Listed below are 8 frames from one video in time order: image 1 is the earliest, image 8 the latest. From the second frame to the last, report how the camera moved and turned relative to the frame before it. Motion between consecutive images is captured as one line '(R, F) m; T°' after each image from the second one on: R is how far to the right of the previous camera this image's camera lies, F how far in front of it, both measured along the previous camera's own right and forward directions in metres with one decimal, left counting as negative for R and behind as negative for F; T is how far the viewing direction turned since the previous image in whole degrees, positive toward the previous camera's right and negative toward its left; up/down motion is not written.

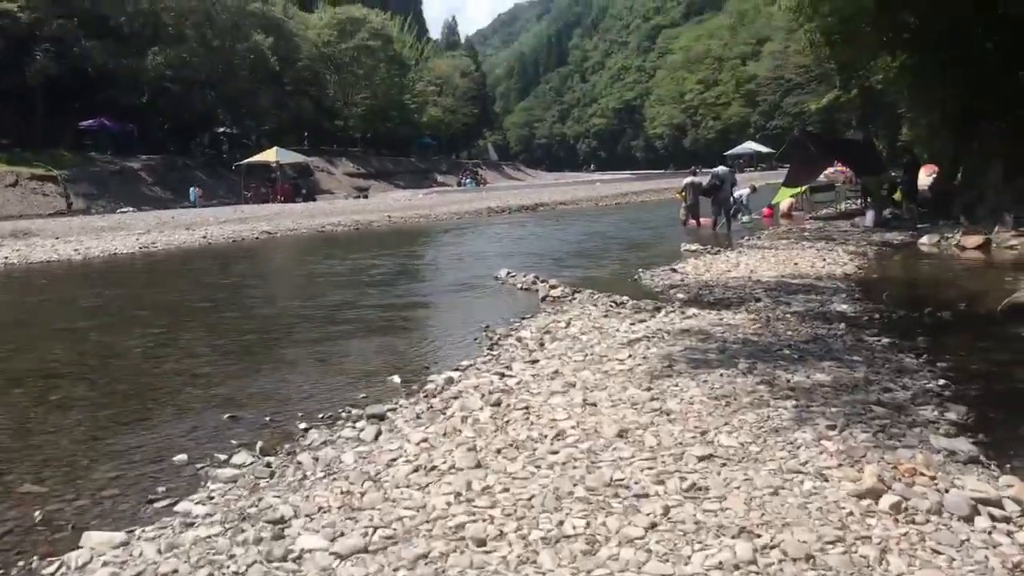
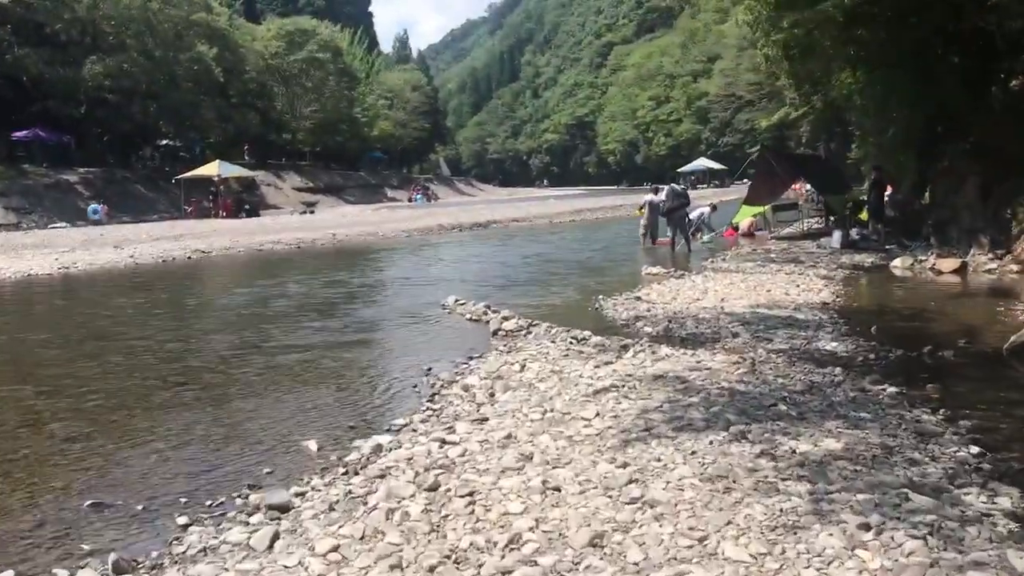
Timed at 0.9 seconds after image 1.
(+0.1, +1.9) m; +3°
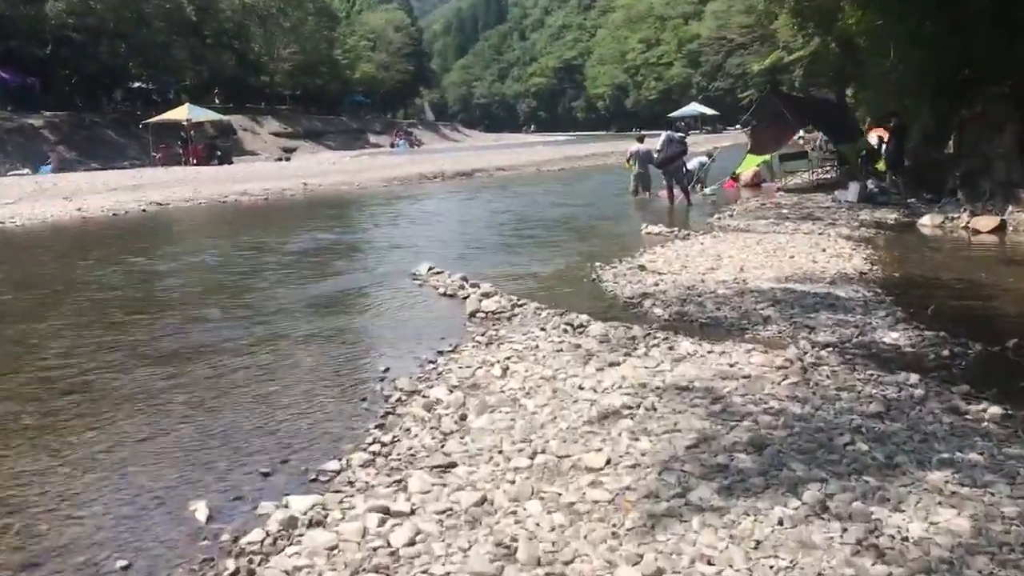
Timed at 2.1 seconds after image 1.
(+0.1, +2.7) m; +1°
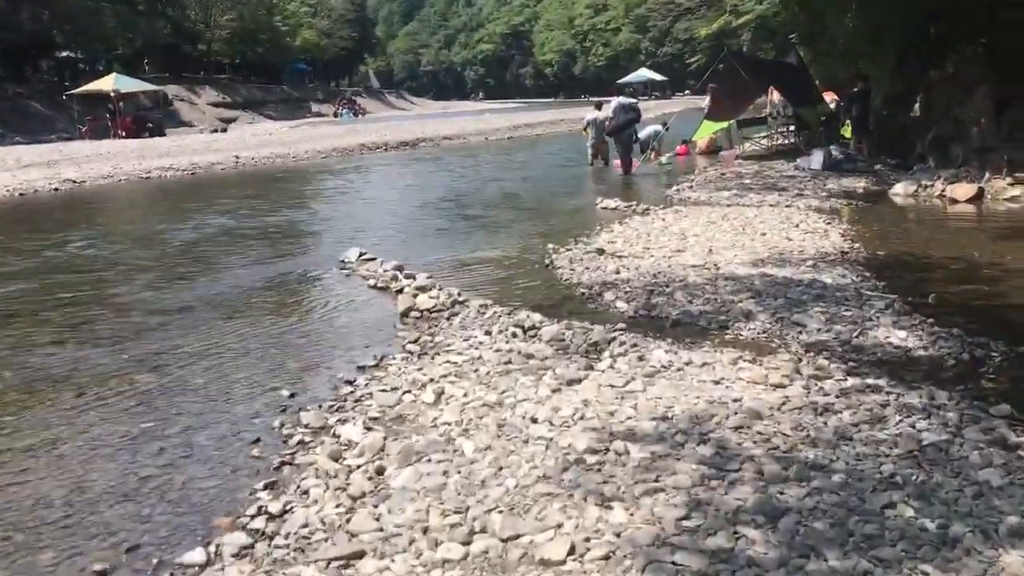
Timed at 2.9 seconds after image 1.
(+0.1, +1.8) m; +3°
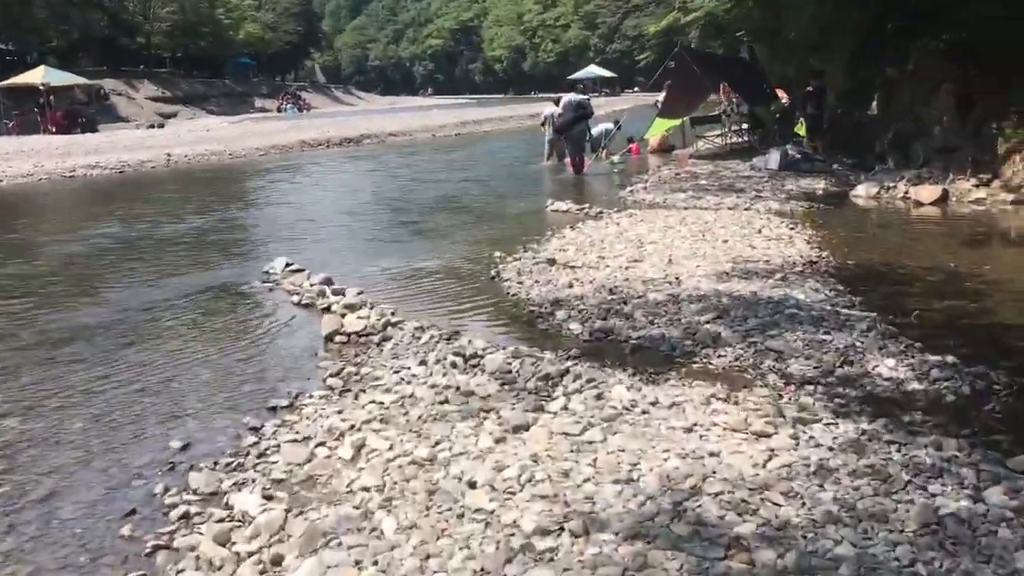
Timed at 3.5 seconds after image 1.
(+0.1, +1.2) m; +3°
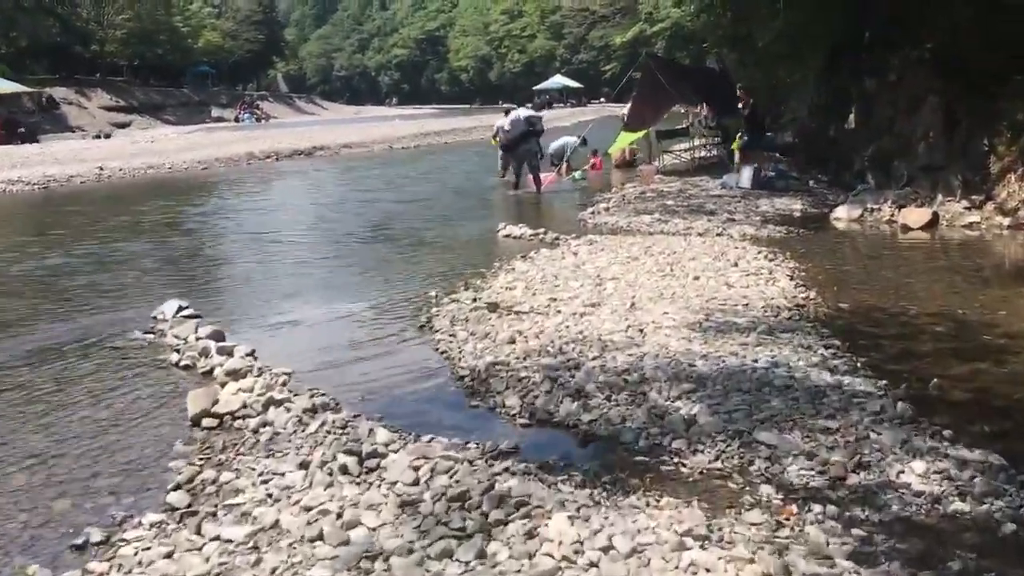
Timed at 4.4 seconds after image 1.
(+0.4, +2.0) m; +2°
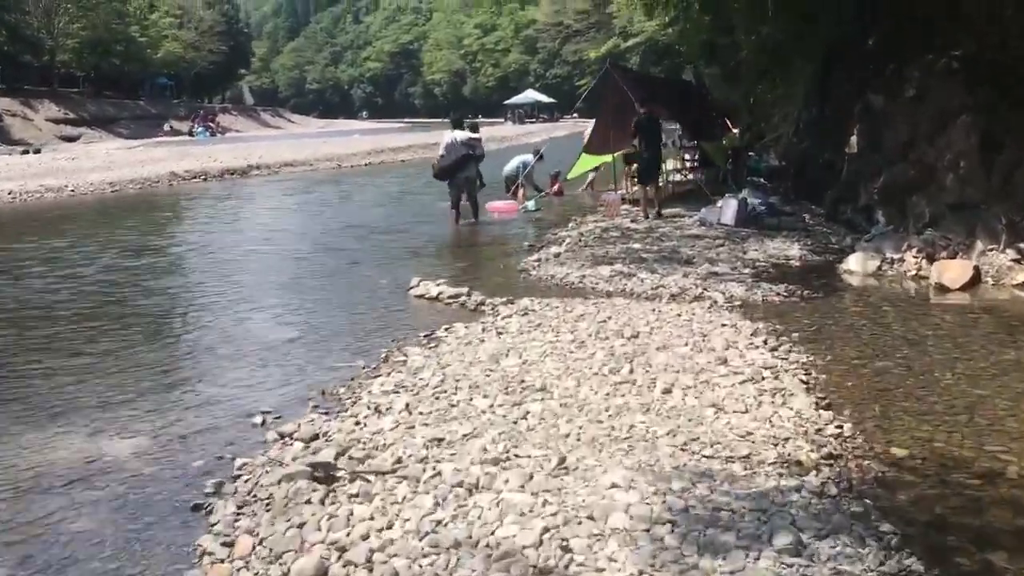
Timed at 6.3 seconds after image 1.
(+0.8, +4.2) m; +1°
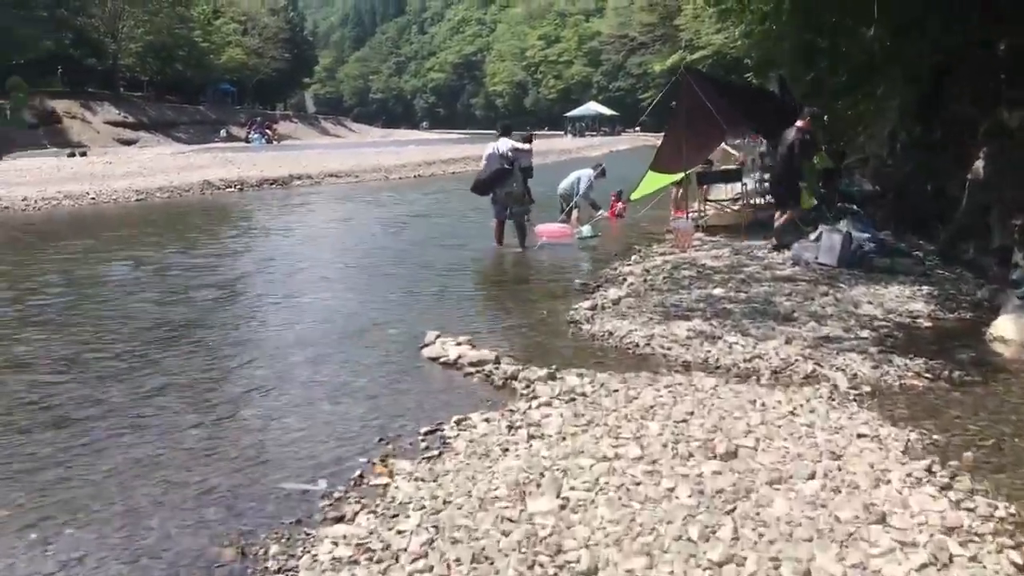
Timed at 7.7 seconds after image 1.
(+0.1, +3.2) m; -3°
